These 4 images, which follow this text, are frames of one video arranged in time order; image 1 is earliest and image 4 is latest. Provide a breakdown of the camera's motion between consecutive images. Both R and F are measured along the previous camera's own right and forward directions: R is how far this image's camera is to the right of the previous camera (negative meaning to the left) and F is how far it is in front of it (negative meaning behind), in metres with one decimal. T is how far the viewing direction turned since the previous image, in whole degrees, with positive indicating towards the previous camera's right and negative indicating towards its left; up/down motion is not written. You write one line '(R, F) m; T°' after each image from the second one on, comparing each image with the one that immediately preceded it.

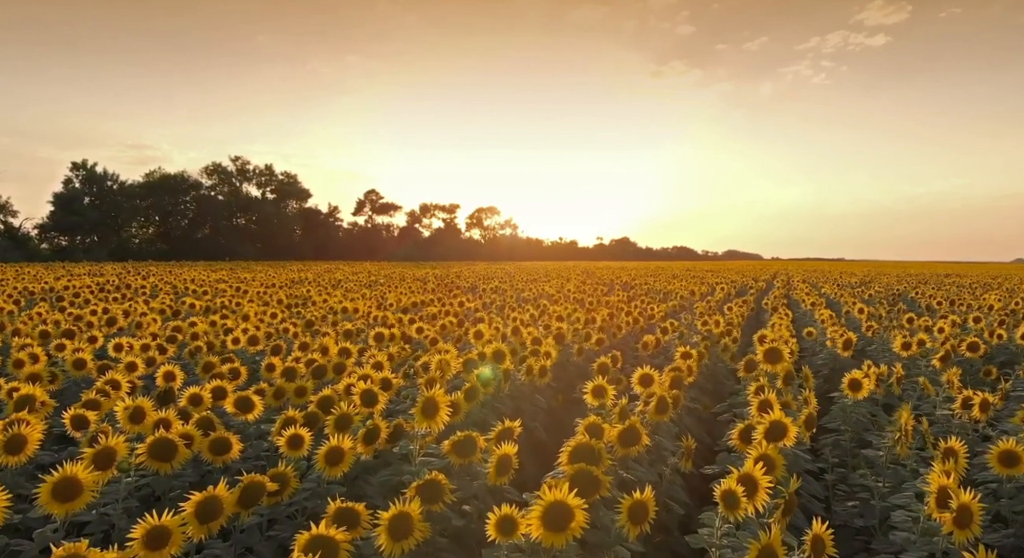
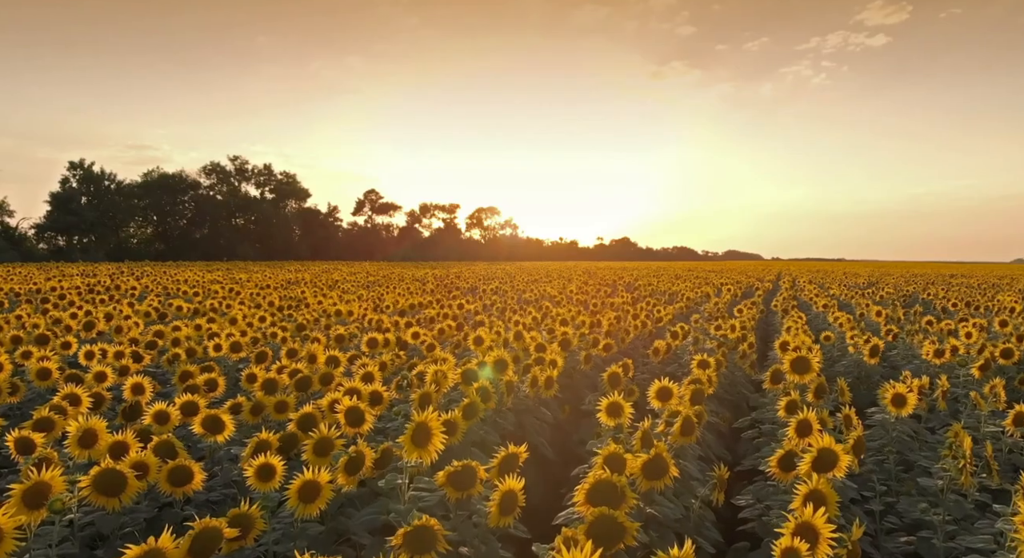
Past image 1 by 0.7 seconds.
(0.0, +0.8) m; 0°
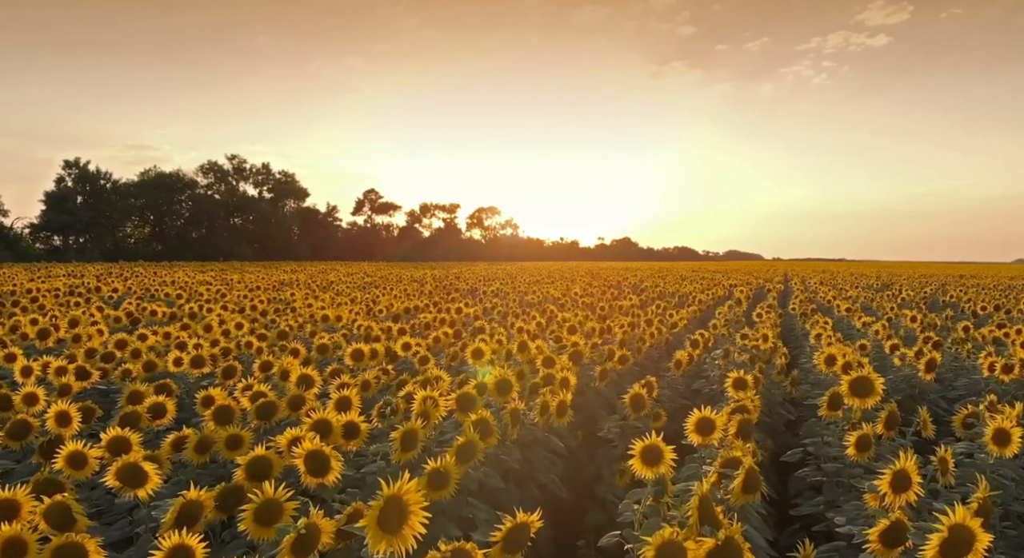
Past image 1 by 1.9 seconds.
(0.0, +1.3) m; 0°
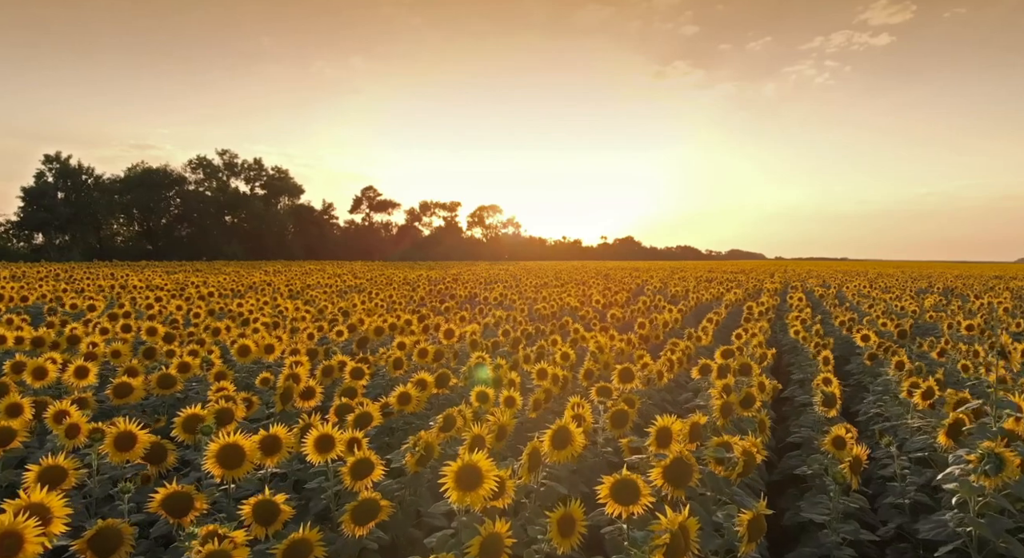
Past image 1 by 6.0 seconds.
(-0.2, +4.8) m; 0°
